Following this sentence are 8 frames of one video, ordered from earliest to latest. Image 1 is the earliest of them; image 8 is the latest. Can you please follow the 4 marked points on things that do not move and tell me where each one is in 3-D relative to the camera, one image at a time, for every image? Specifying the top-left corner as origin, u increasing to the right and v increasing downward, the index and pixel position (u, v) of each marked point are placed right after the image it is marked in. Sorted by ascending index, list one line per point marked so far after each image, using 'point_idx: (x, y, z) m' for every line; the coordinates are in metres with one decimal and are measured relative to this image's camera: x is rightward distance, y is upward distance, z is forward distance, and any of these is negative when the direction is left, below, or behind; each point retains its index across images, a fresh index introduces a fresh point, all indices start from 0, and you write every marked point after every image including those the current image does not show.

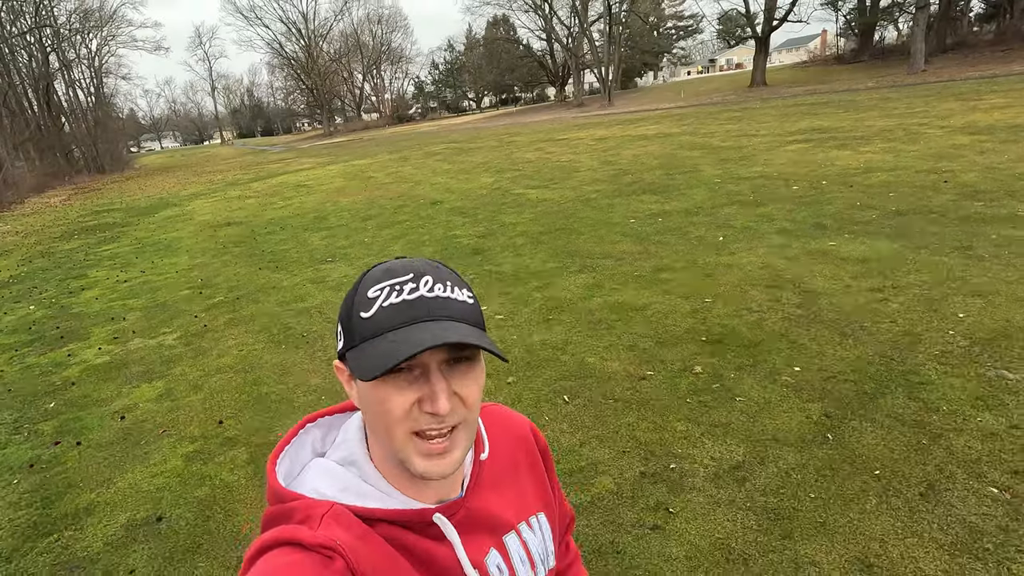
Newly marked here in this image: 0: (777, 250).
0: (+3.0, +0.4, +5.9) m
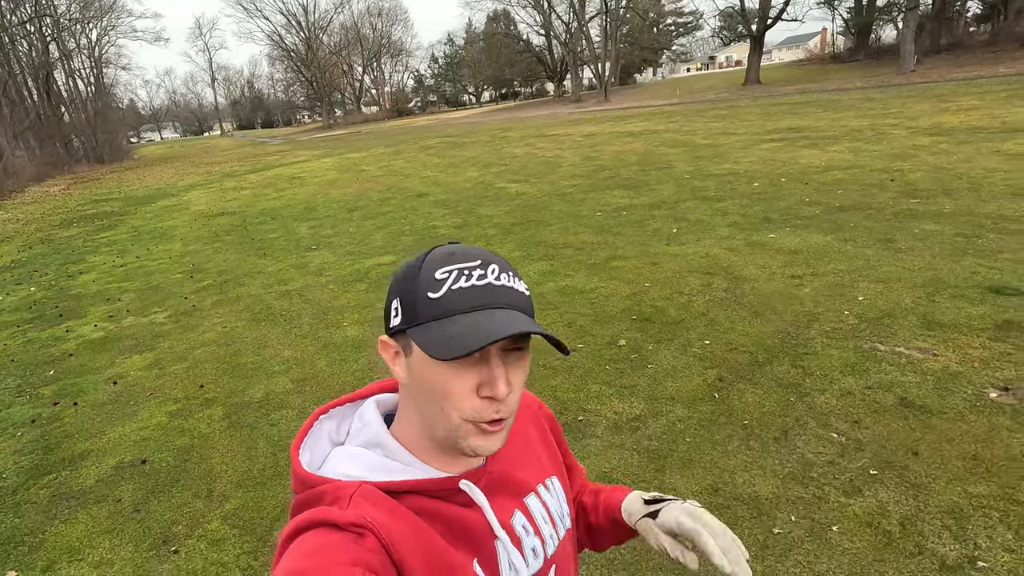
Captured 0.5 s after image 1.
0: (+2.6, +0.5, +6.4) m
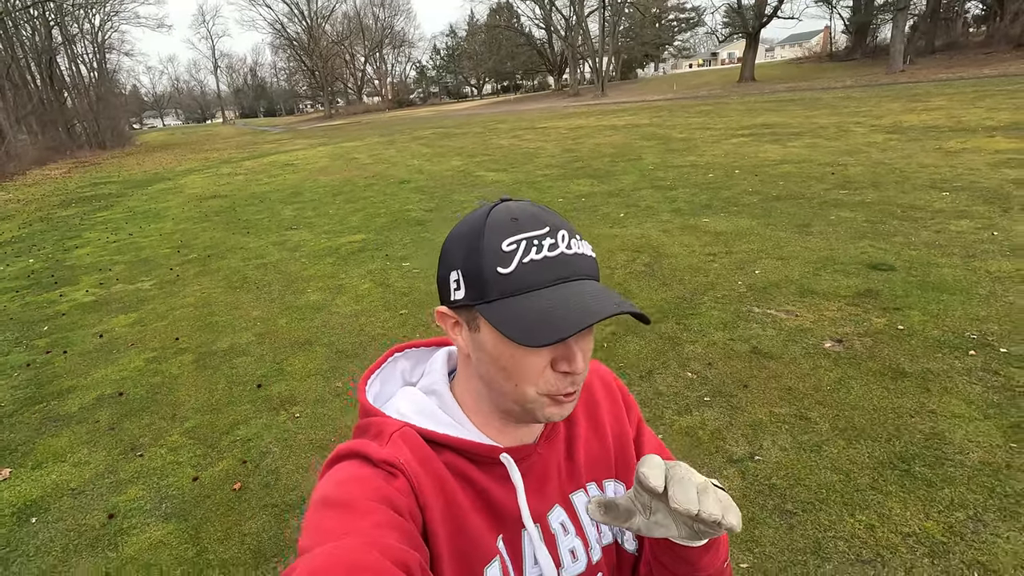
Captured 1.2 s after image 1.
0: (+2.0, +0.8, +7.0) m
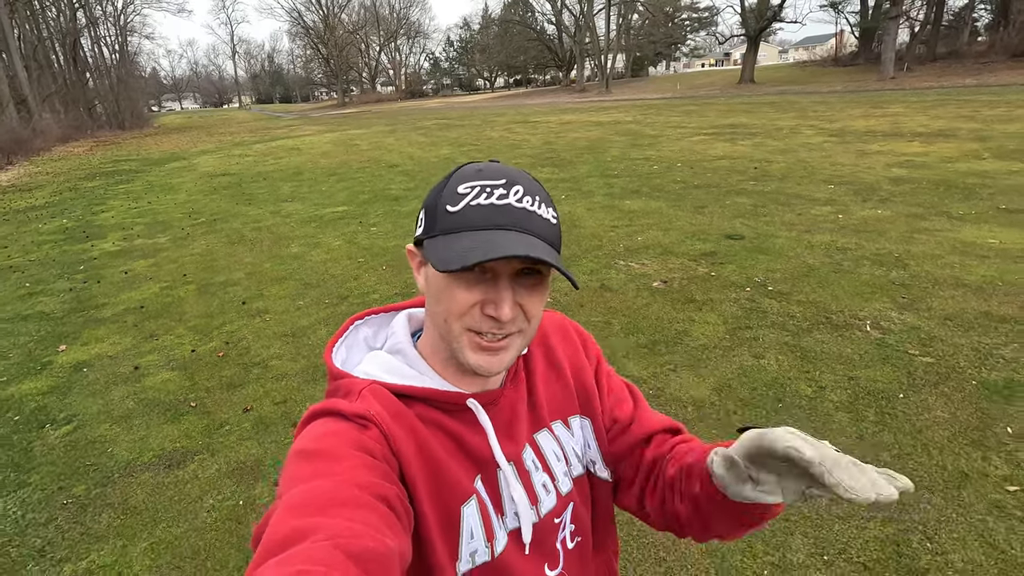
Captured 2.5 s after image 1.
0: (+1.2, +1.3, +8.4) m
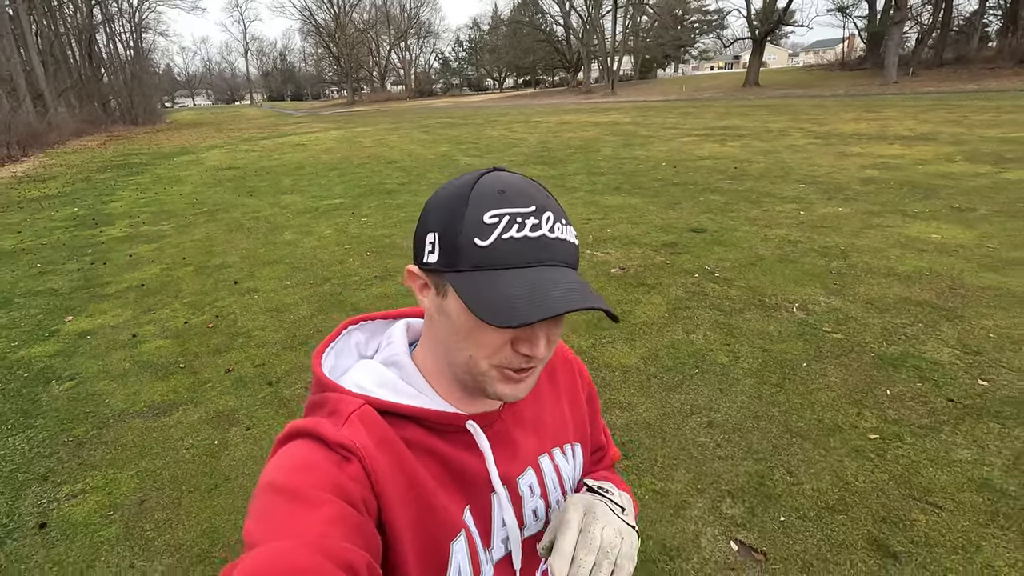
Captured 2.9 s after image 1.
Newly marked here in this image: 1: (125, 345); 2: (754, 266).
0: (+1.0, +1.4, +8.8) m
1: (-3.4, -0.5, +4.7) m
2: (+2.4, +0.2, +5.4) m
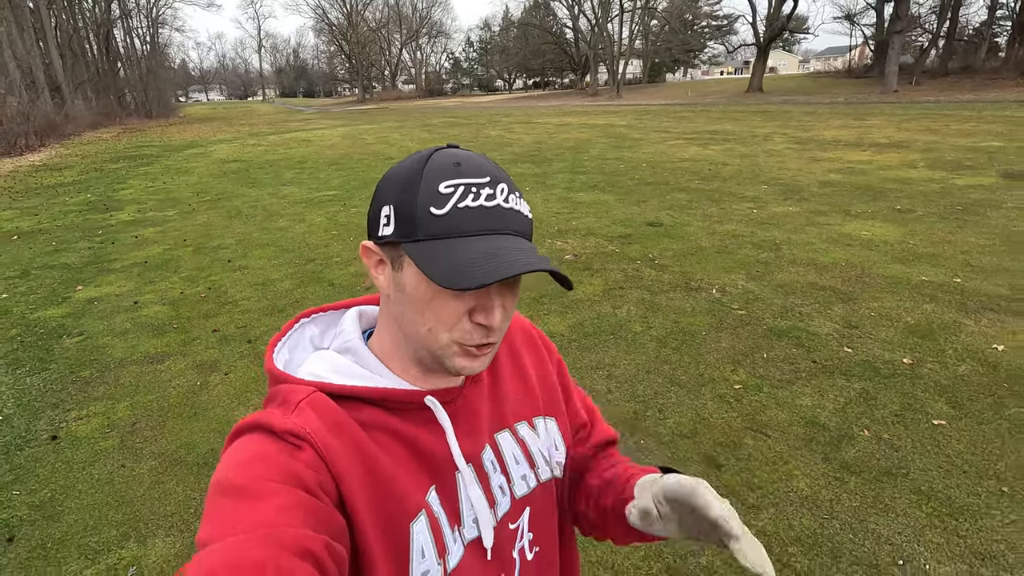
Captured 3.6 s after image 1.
0: (+0.6, +1.6, +9.4) m
1: (-3.8, -0.2, +5.3) m
2: (+2.0, +0.4, +6.0) m
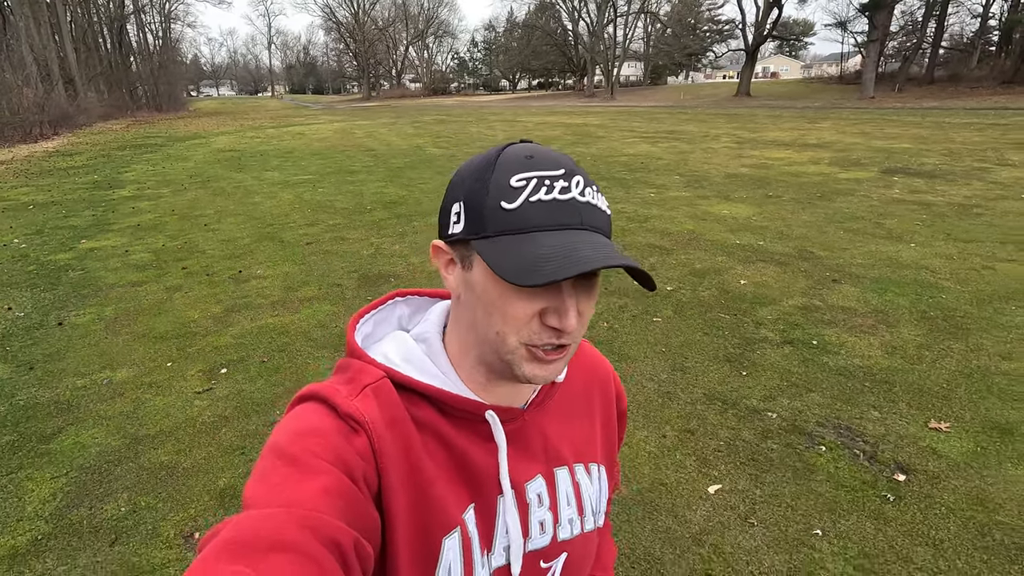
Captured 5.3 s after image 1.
0: (-0.4, +2.1, +10.8) m
1: (-5.0, +0.4, +6.8) m
2: (+0.8, +0.9, +7.4) m
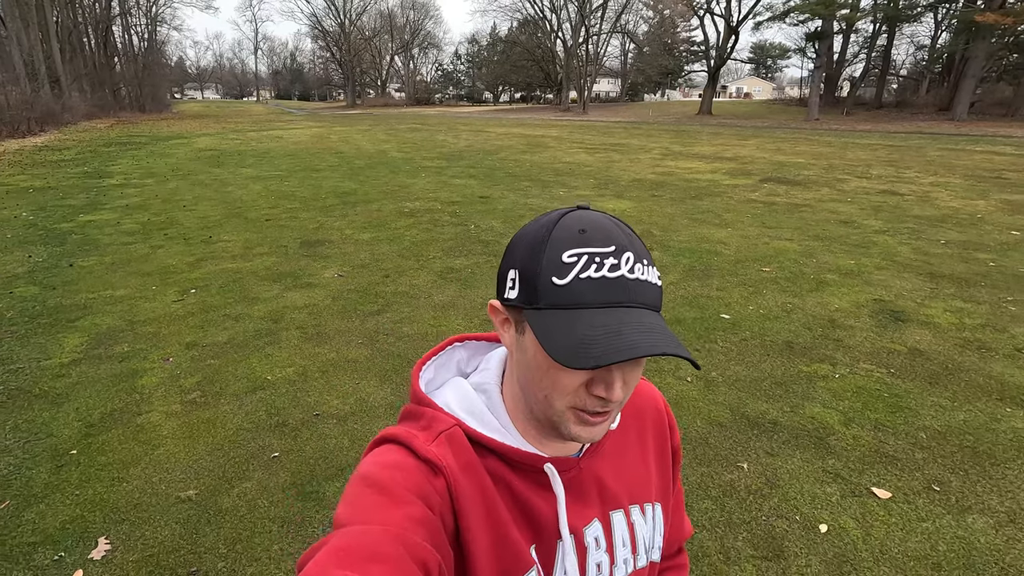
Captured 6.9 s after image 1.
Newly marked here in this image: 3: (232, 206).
0: (-1.8, +2.5, +12.6) m
1: (-6.3, +1.0, +8.5) m
2: (-0.5, +1.3, +9.2) m
3: (-5.1, +1.6, +10.0) m
